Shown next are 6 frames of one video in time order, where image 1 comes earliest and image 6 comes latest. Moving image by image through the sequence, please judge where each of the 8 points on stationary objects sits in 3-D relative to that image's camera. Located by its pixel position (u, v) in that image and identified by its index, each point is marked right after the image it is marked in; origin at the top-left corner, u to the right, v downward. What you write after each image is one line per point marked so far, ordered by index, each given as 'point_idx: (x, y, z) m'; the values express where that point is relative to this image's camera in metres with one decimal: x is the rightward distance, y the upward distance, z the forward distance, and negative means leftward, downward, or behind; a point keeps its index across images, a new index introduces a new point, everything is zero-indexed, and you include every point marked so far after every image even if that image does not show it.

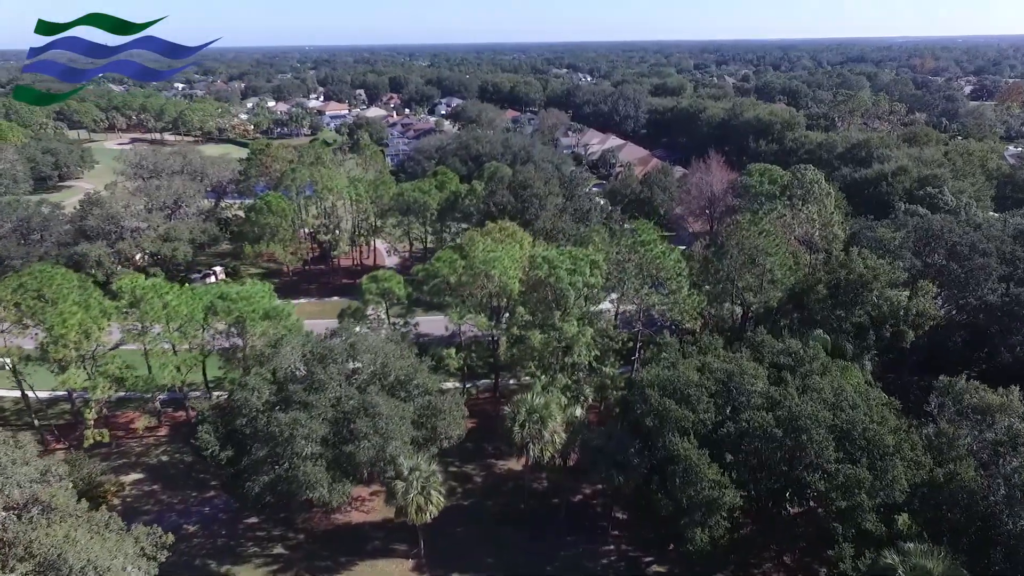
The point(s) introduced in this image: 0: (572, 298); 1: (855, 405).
0: (+1.9, -0.3, +19.9) m
1: (+8.5, -2.9, +15.3) m
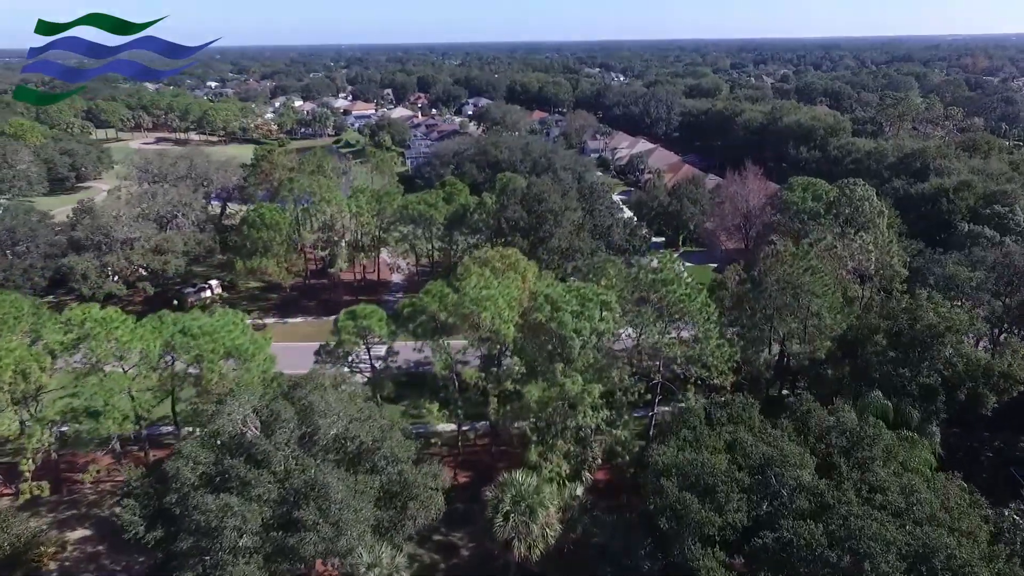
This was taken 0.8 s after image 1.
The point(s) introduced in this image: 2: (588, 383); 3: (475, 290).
0: (+1.7, -1.6, +16.7) m
1: (+8.0, -4.3, +11.8) m
2: (+2.1, -2.6, +16.9) m
3: (-1.1, -0.1, +18.0) m
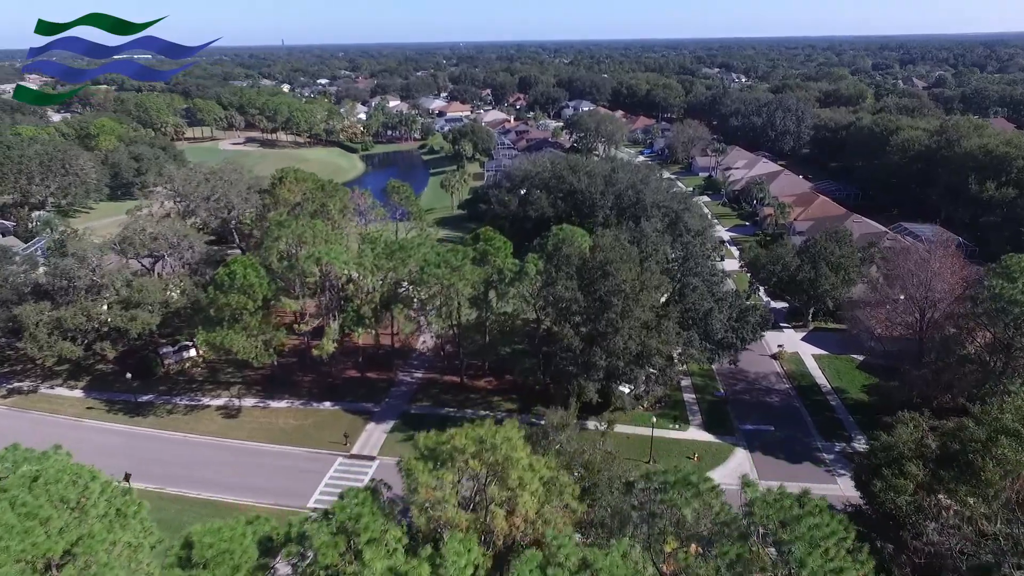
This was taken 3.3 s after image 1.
0: (+0.6, -5.7, +6.8) m
1: (+5.9, -8.8, +1.0) m
2: (+1.0, -6.7, +7.0) m
3: (-1.8, -4.0, +8.6) m
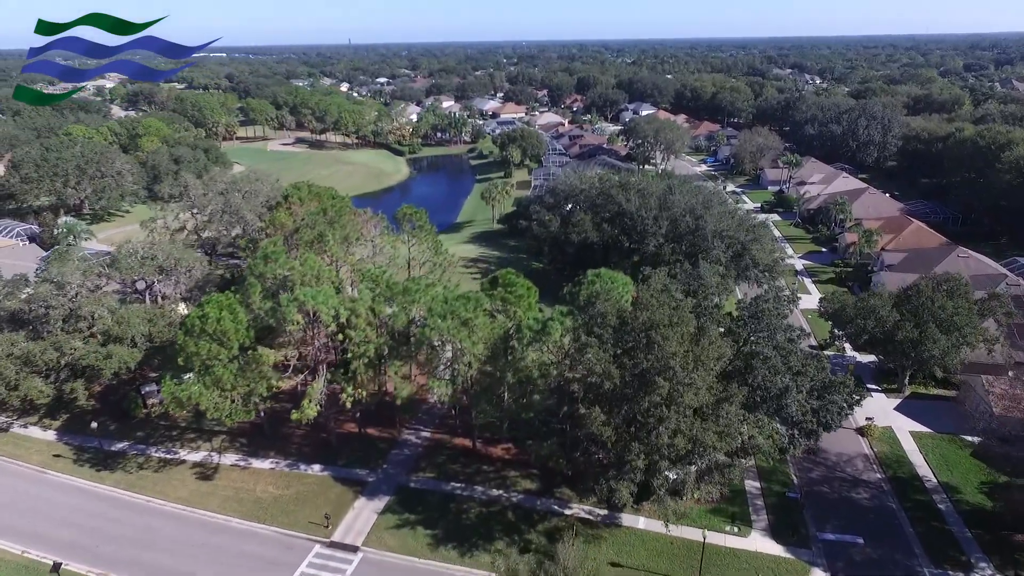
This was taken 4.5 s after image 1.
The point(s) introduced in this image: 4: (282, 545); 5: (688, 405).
0: (-0.5, -7.6, +2.2) m
1: (+4.1, -10.9, -4.0) m
2: (-0.1, -8.6, +2.4) m
3: (-2.7, -5.8, +4.2) m
4: (-7.3, -8.2, +19.7) m
5: (+4.9, -3.2, +16.8) m
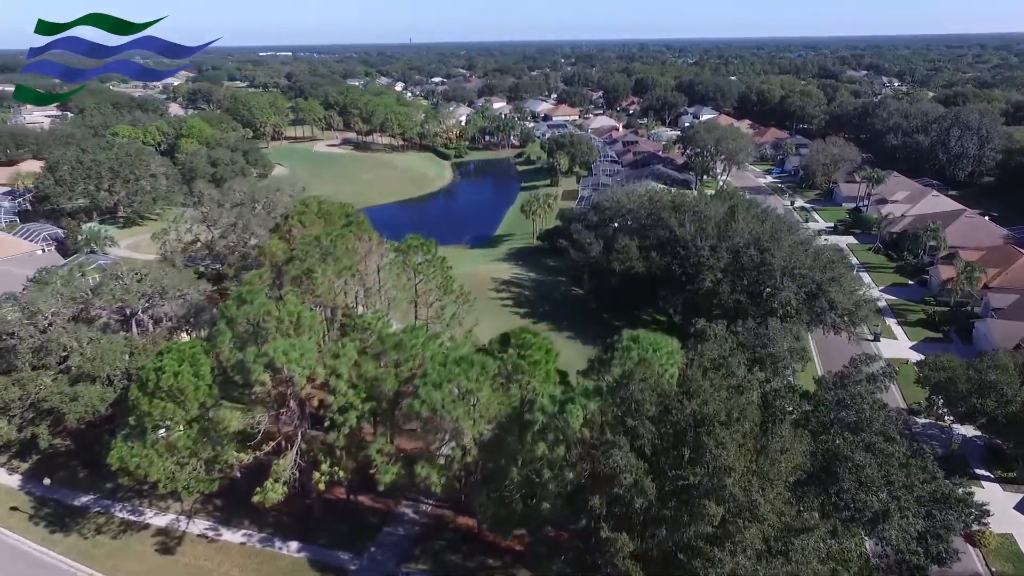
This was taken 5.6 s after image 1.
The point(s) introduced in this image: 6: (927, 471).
0: (-1.9, -9.2, -1.8) m
1: (+2.1, -12.7, -8.4) m
2: (-1.6, -10.3, -1.7) m
3: (-3.8, -7.4, +0.3) m
4: (-7.3, -9.6, +16.2) m
5: (+4.8, -5.0, +12.3) m
6: (+10.6, -4.7, +15.9) m
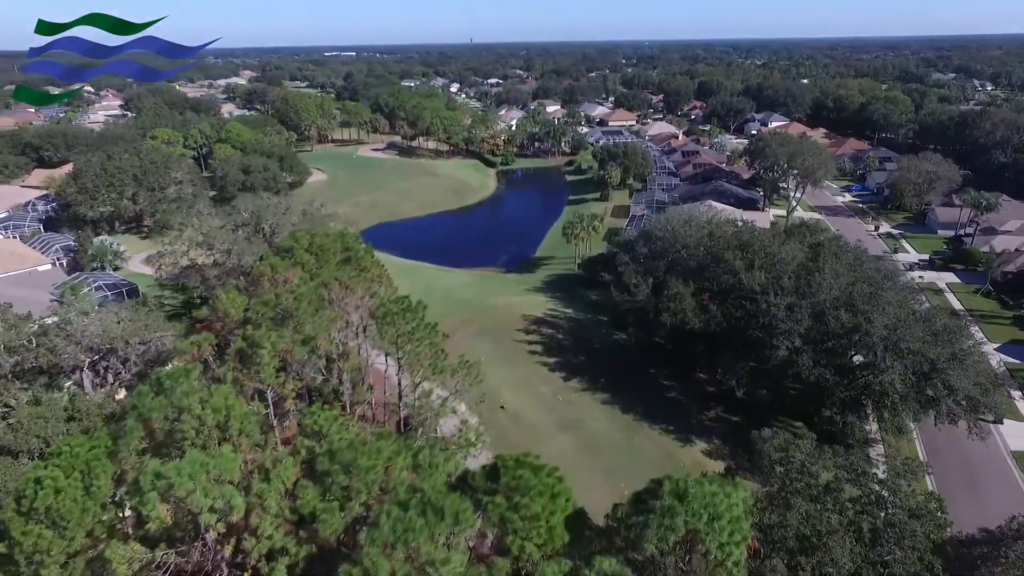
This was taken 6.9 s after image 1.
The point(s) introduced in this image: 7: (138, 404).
0: (-3.9, -11.3, -6.7) m
1: (-0.6, -14.9, -13.6) m
2: (-3.6, -12.3, -6.6) m
3: (-5.6, -9.4, -4.4) m
4: (-7.7, -11.5, +11.7) m
5: (+4.1, -7.3, +6.8) m
6: (+10.1, -7.2, +9.9) m
7: (-8.5, -2.6, +14.2) m
